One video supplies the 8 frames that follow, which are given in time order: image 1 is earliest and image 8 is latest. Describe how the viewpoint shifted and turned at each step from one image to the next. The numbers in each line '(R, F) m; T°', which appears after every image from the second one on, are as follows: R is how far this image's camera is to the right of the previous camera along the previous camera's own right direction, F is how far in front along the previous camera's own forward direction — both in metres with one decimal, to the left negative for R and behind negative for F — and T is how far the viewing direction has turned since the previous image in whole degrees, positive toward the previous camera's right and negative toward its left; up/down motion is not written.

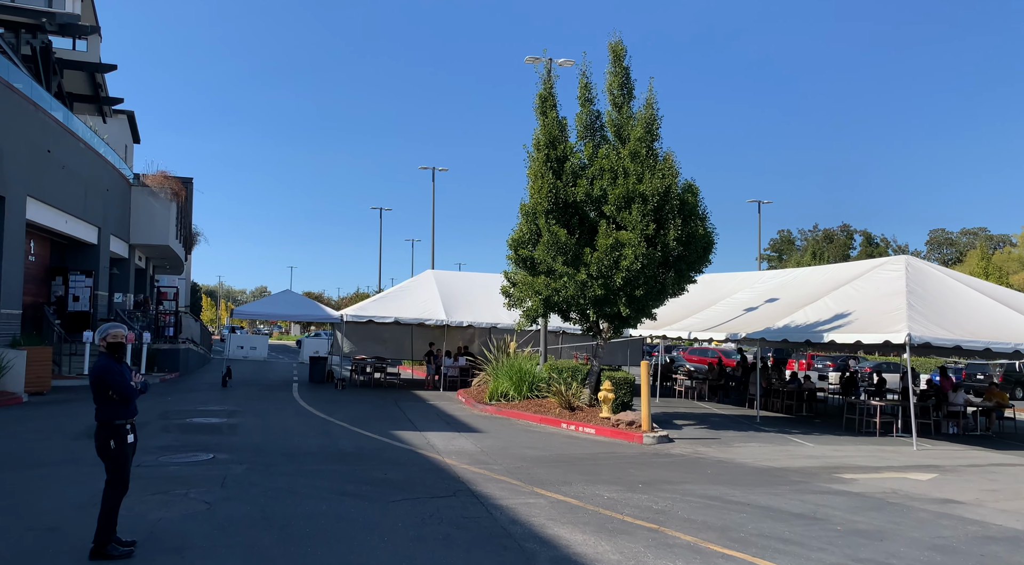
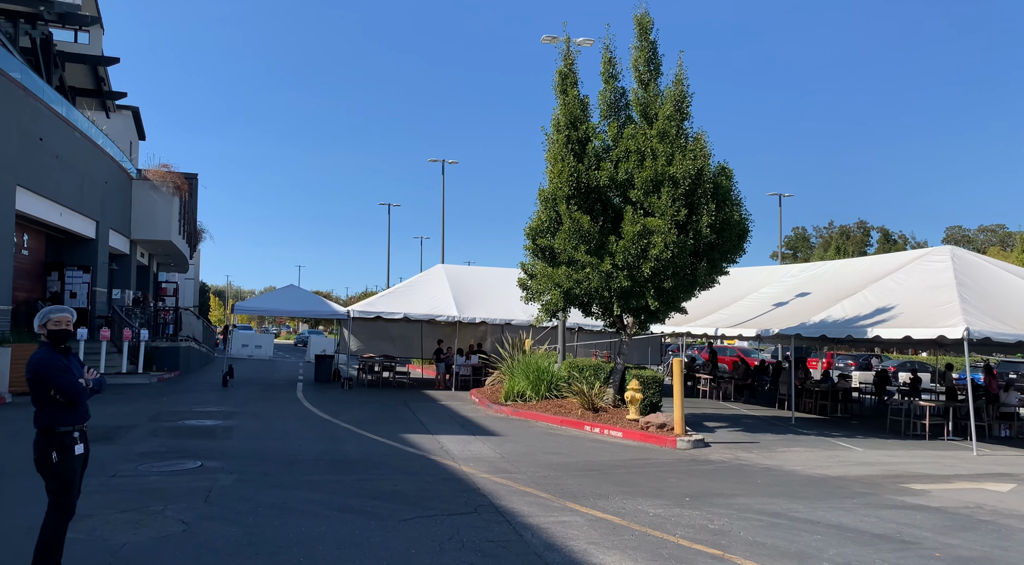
(-0.2, +1.1) m; -1°
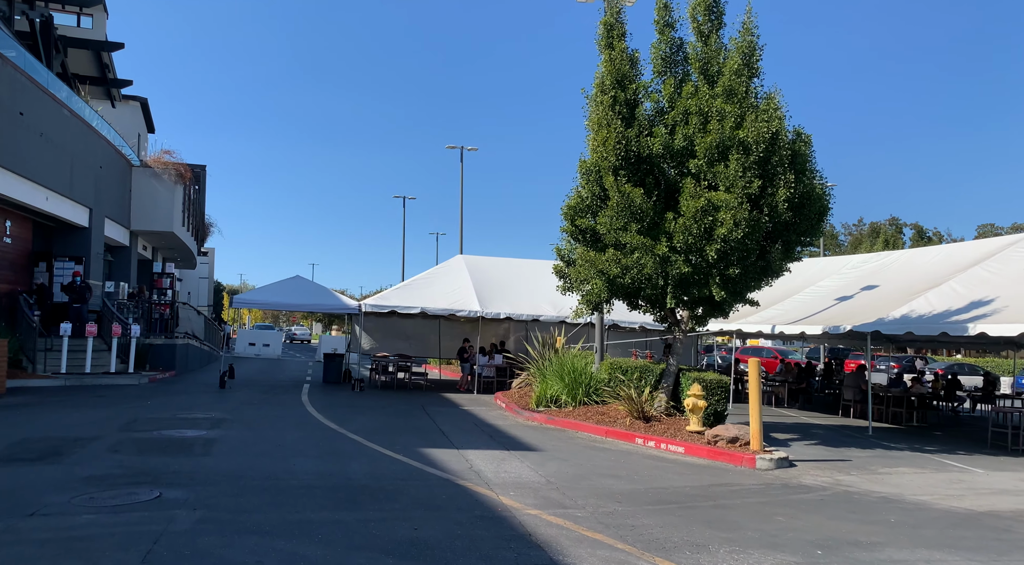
(-0.4, +2.1) m; -1°
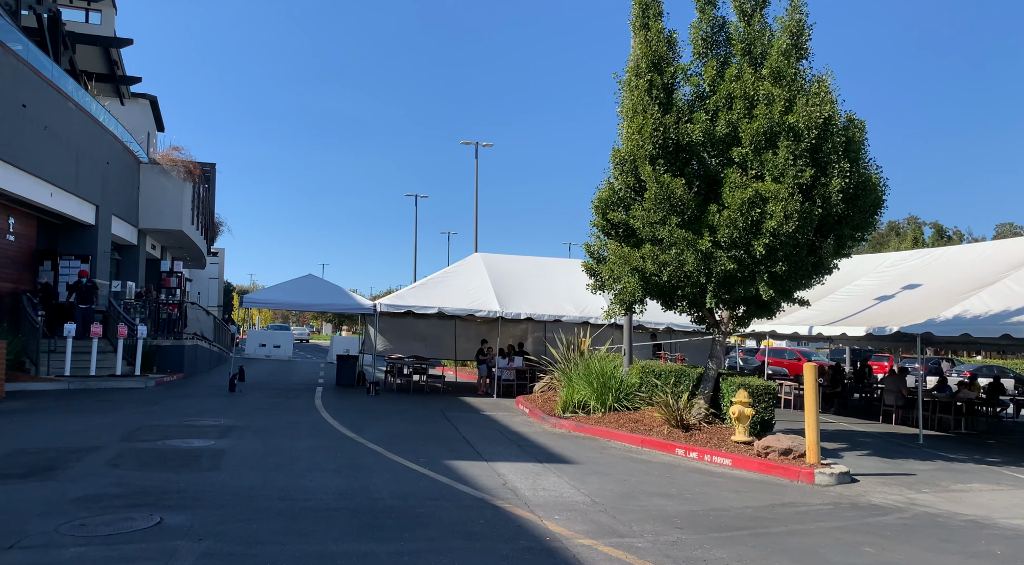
(-0.3, +0.8) m; -1°
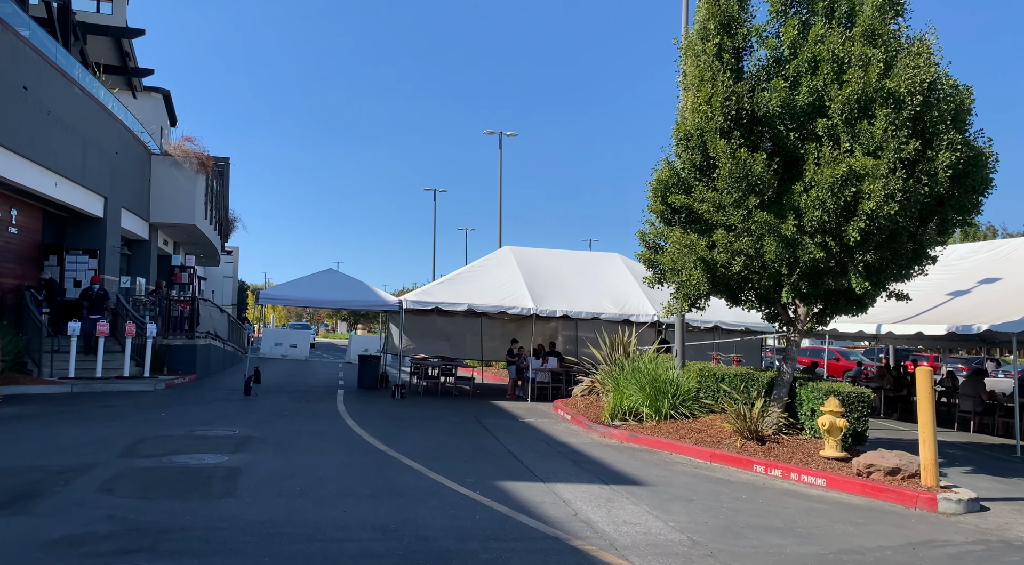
(-0.6, +1.3) m; -1°
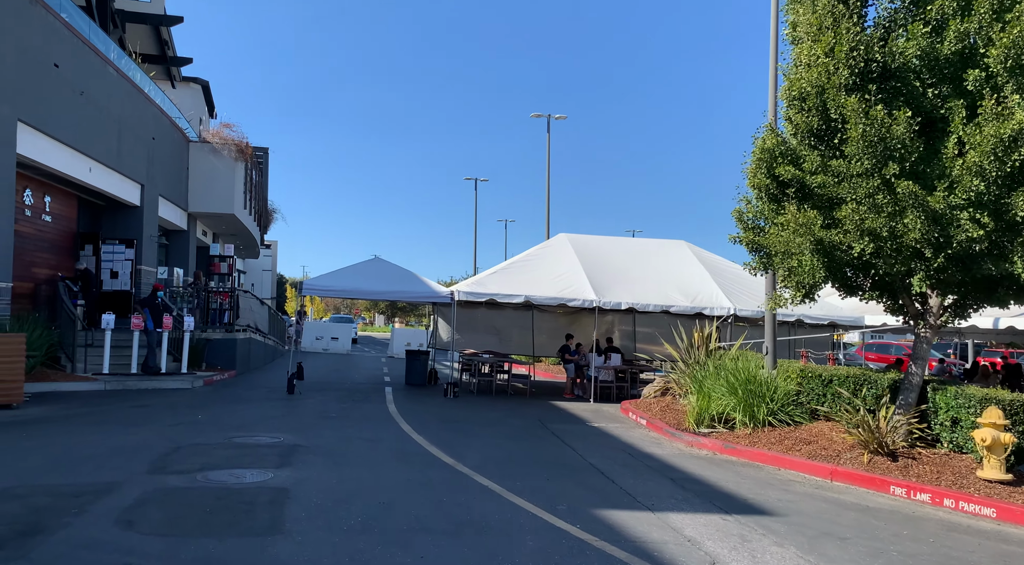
(-0.6, +1.4) m; -3°
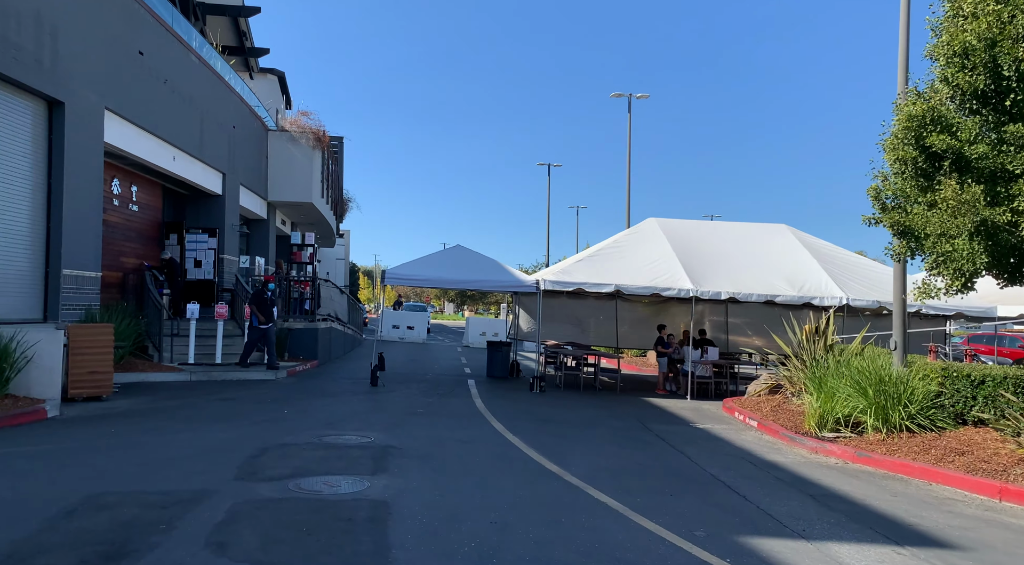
(-0.5, +0.8) m; -5°
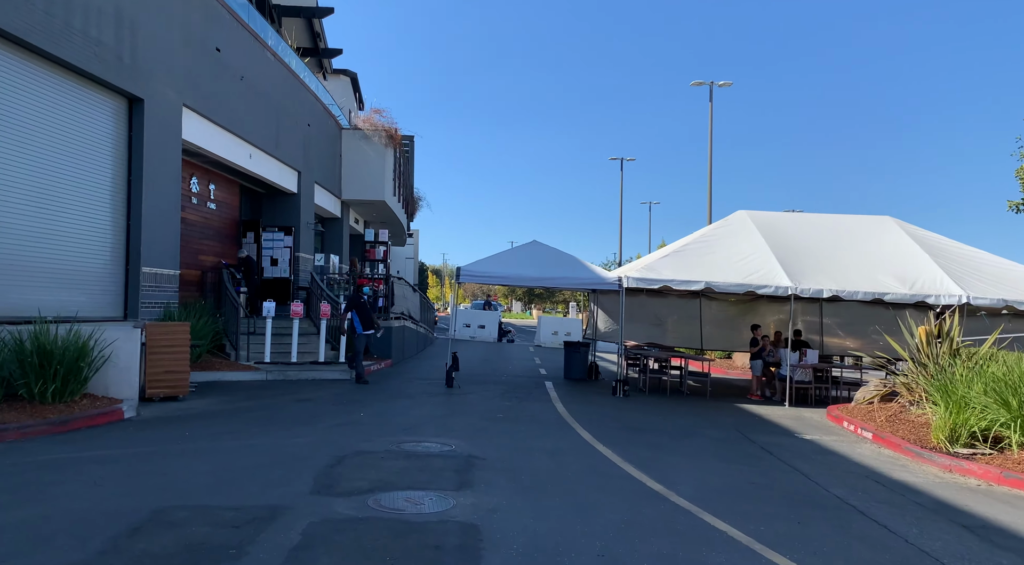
(-0.3, +0.7) m; -5°
